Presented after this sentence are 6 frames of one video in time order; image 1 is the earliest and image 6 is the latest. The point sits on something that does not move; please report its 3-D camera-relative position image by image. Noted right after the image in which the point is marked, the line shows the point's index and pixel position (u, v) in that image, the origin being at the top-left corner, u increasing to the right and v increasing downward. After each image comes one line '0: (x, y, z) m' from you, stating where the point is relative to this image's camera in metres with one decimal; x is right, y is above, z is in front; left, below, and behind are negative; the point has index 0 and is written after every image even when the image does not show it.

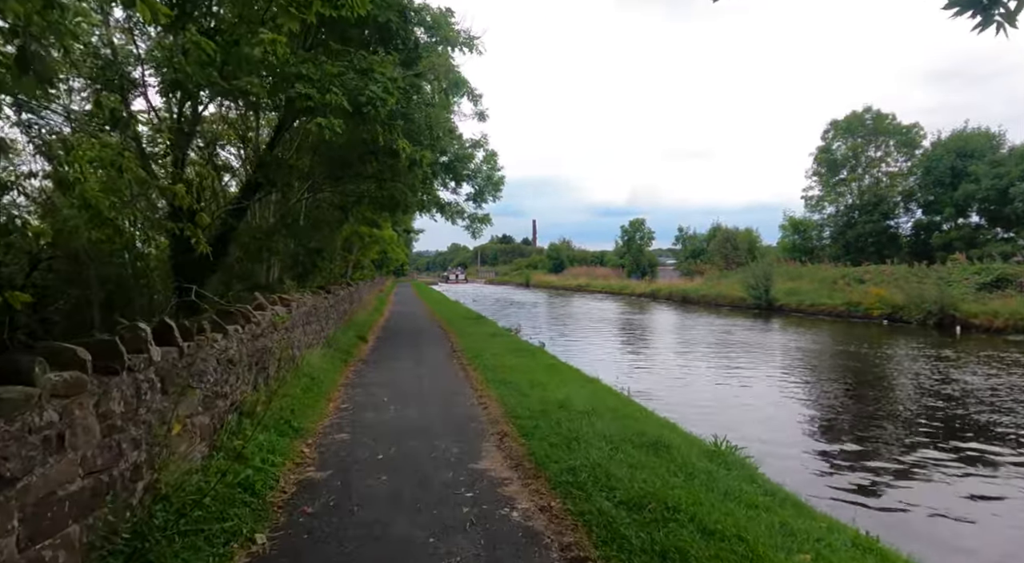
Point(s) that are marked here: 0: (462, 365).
0: (-0.8, -1.4, +9.6) m
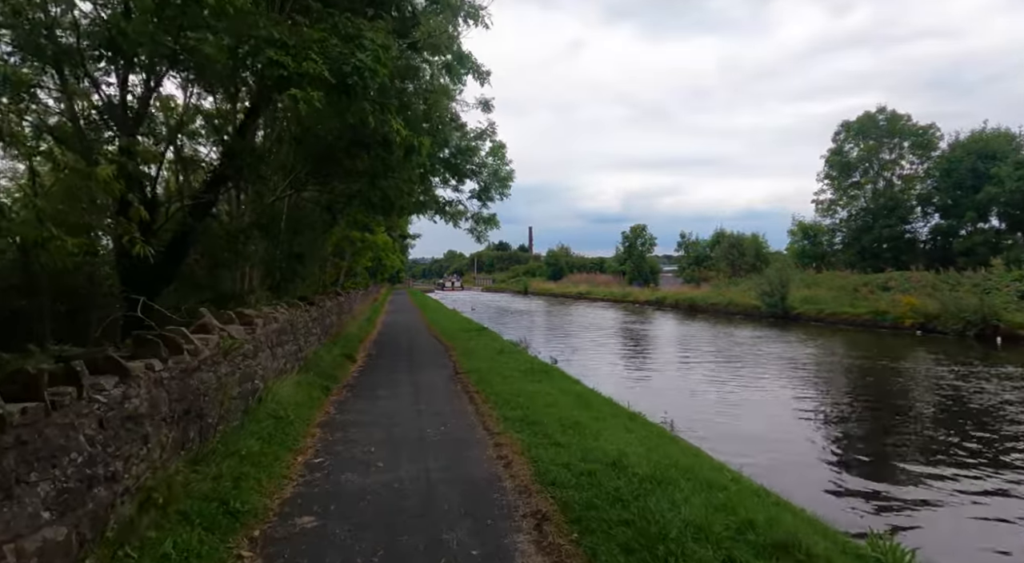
0: (-0.6, -1.5, +7.9) m
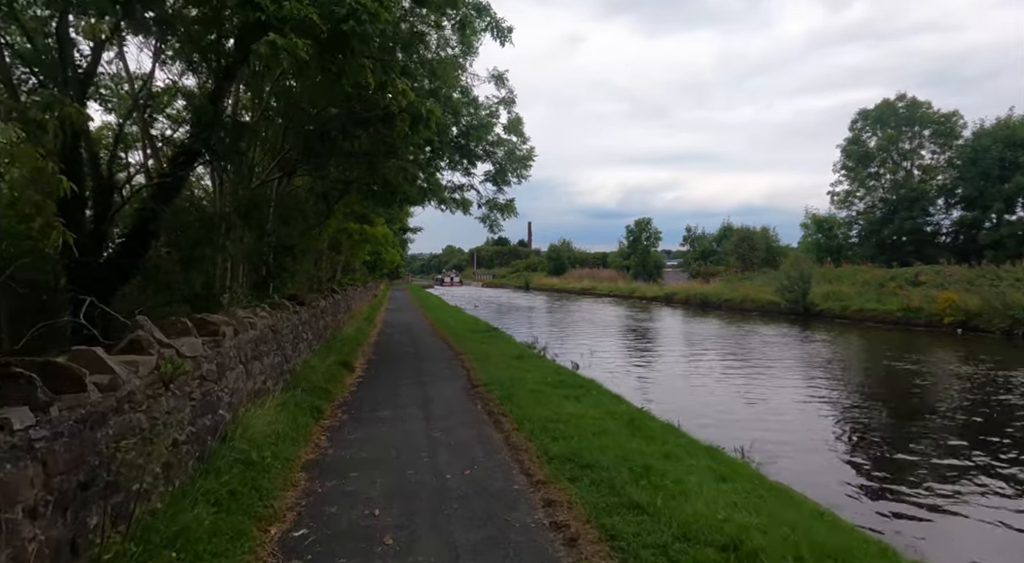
0: (-0.2, -1.5, +6.4) m
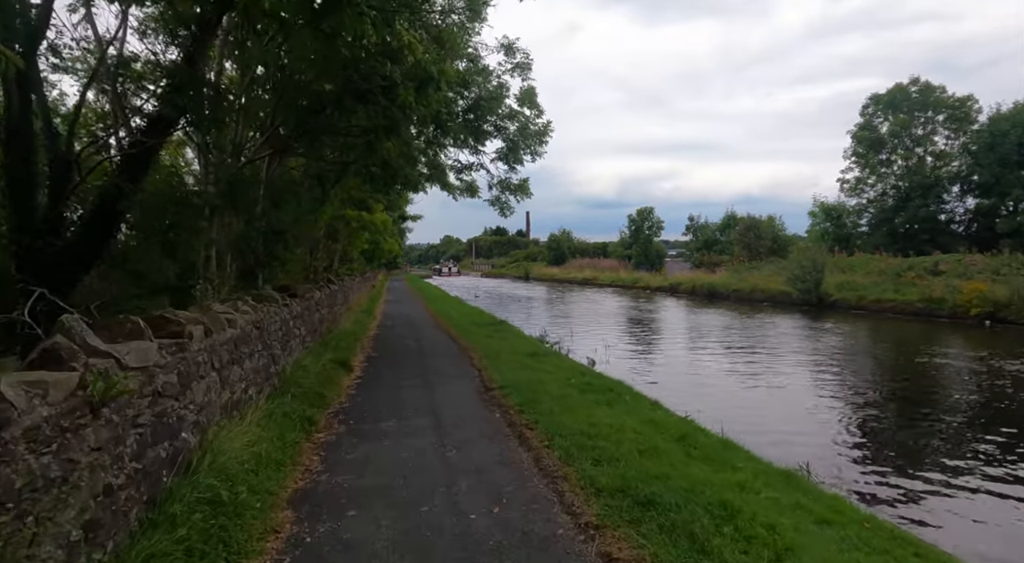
0: (0.0, -1.4, +5.4) m
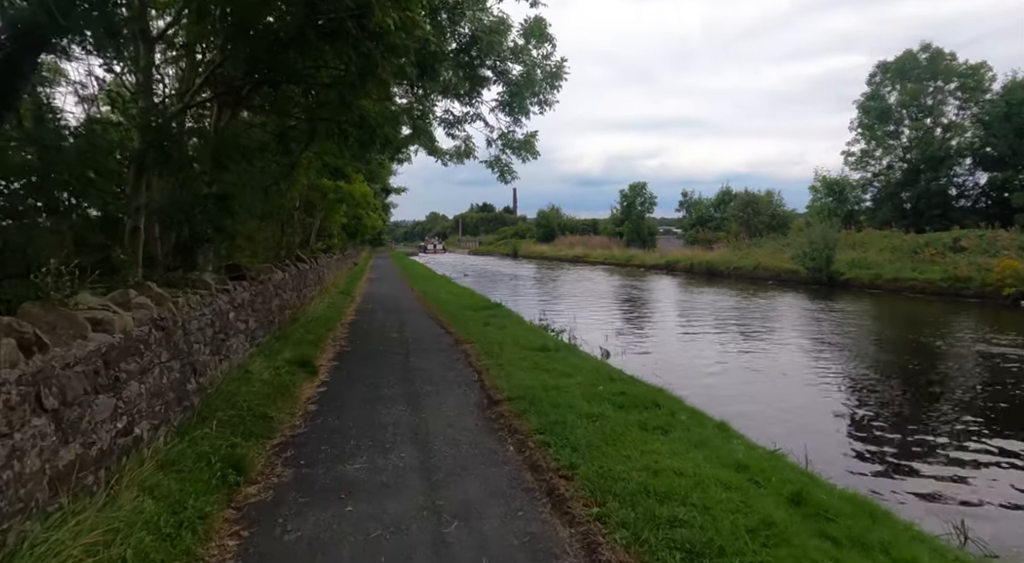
0: (+0.2, -1.3, +3.7) m
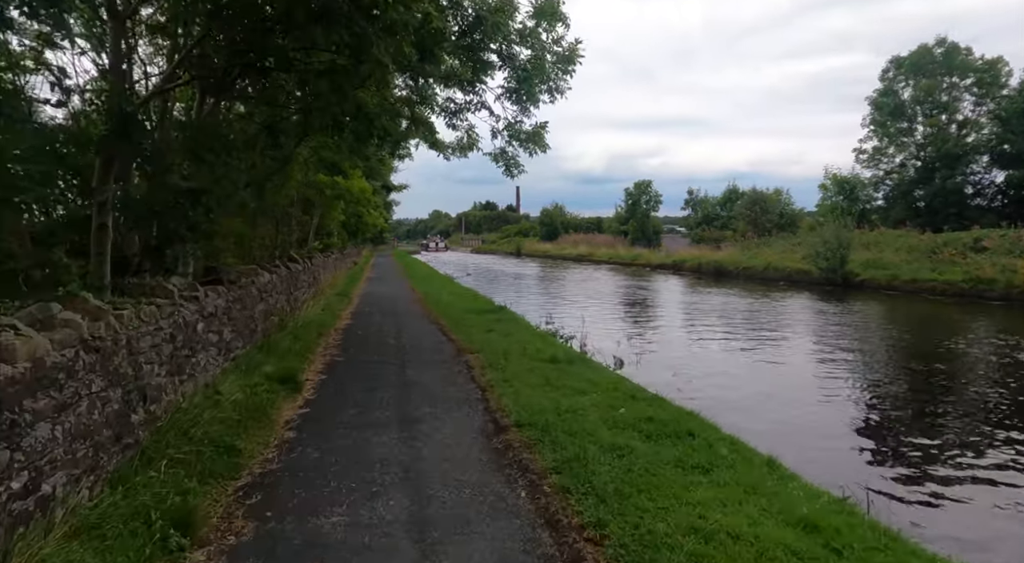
0: (+0.3, -1.3, +2.9) m
